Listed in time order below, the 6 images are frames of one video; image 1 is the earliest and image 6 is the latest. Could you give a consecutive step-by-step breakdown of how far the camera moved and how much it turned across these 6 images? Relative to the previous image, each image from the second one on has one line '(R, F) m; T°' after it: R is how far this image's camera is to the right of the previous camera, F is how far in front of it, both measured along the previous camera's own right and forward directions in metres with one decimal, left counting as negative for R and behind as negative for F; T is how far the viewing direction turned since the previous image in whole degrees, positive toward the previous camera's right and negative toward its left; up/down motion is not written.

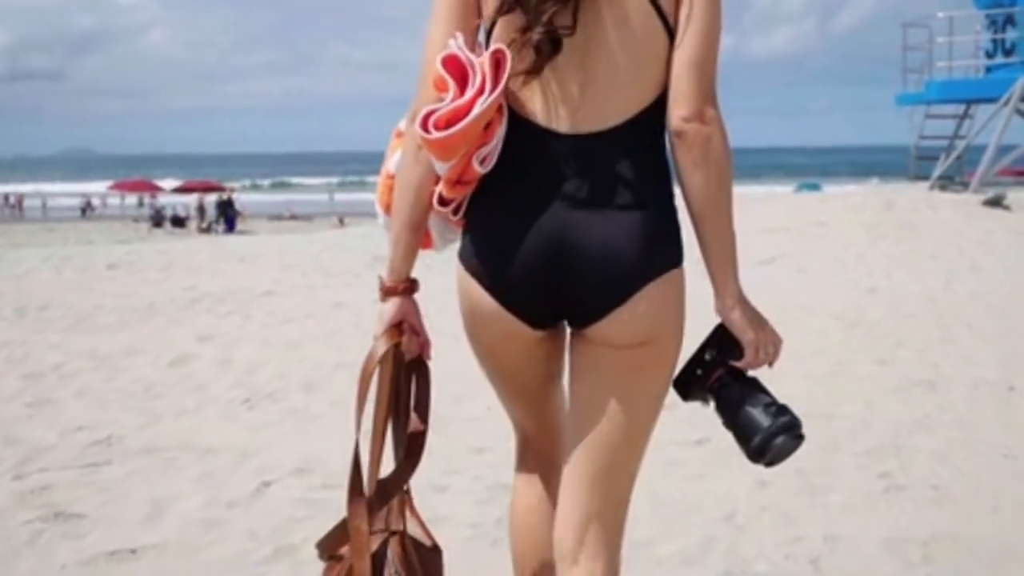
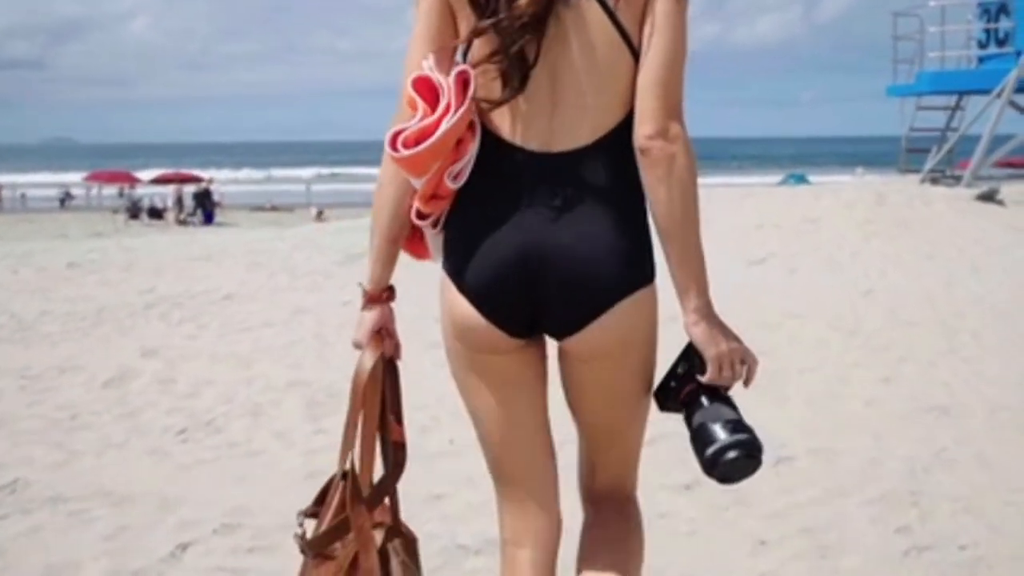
(+0.1, +0.8) m; +1°
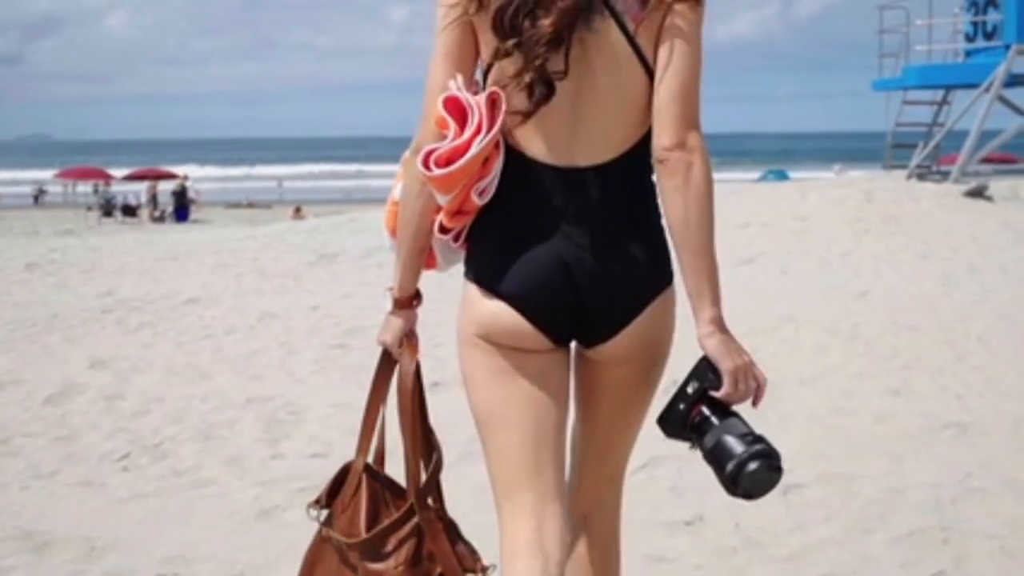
(0.0, +0.6) m; +1°
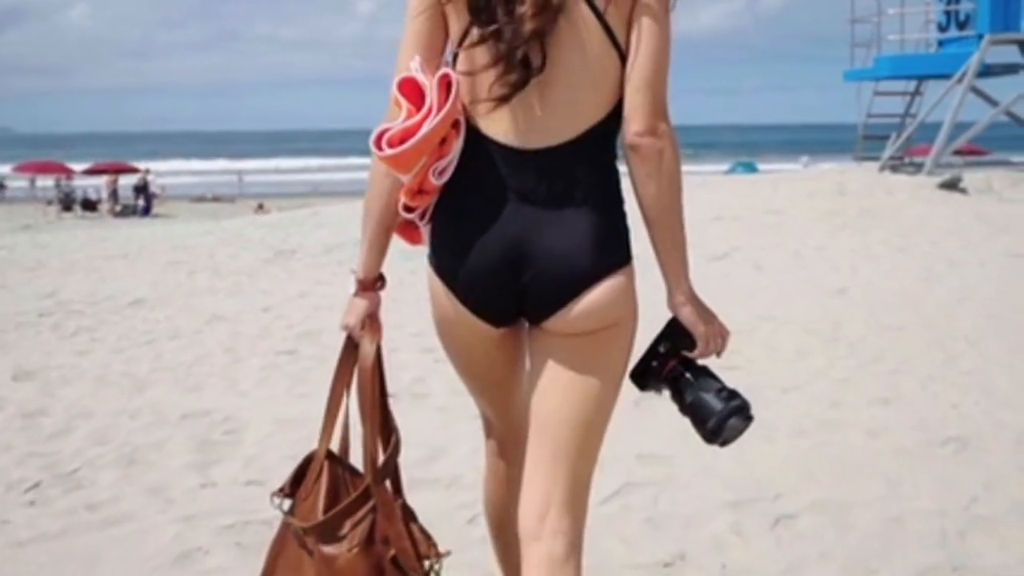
(0.0, +0.6) m; +1°
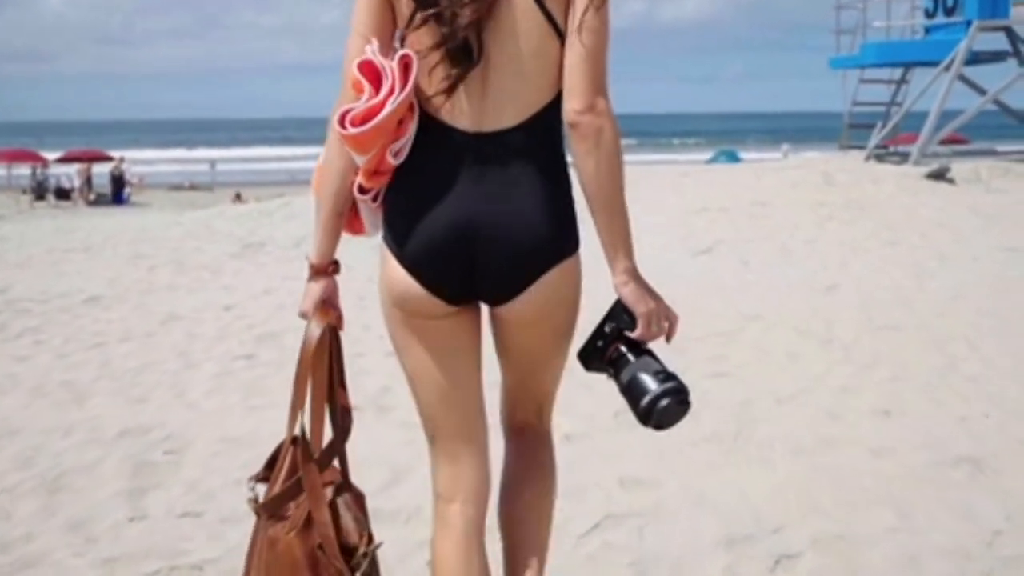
(0.0, +0.6) m; +1°
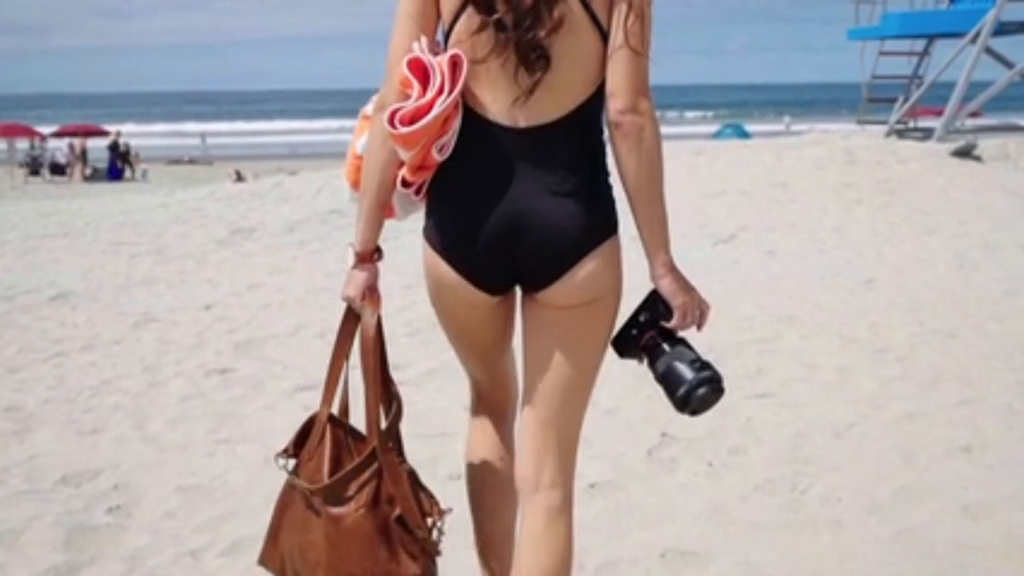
(0.0, +1.0) m; 0°
